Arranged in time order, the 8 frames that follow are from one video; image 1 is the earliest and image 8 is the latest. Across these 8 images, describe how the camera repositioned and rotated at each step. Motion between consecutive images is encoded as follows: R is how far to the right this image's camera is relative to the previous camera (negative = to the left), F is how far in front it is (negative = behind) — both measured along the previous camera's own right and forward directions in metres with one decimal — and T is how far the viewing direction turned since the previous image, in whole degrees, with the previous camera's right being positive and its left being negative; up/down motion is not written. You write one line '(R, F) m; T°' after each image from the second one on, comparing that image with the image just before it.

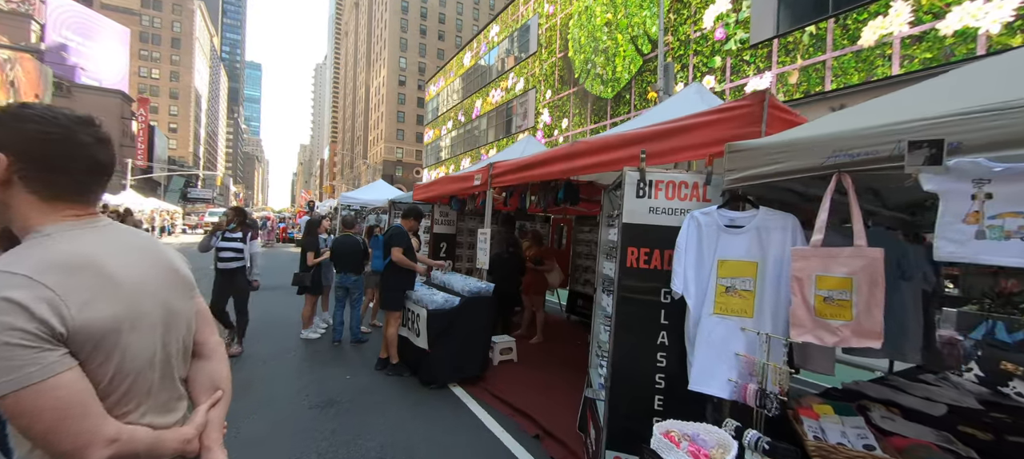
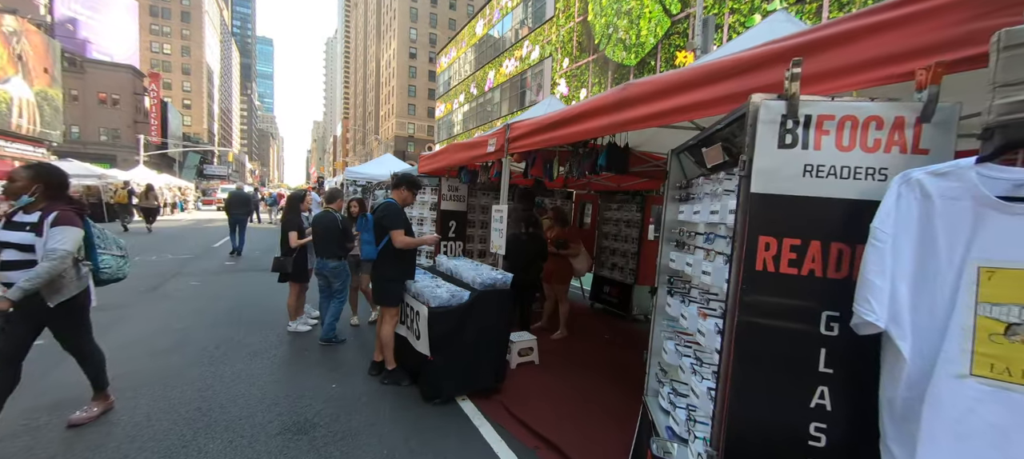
(-0.1, +1.0) m; -2°
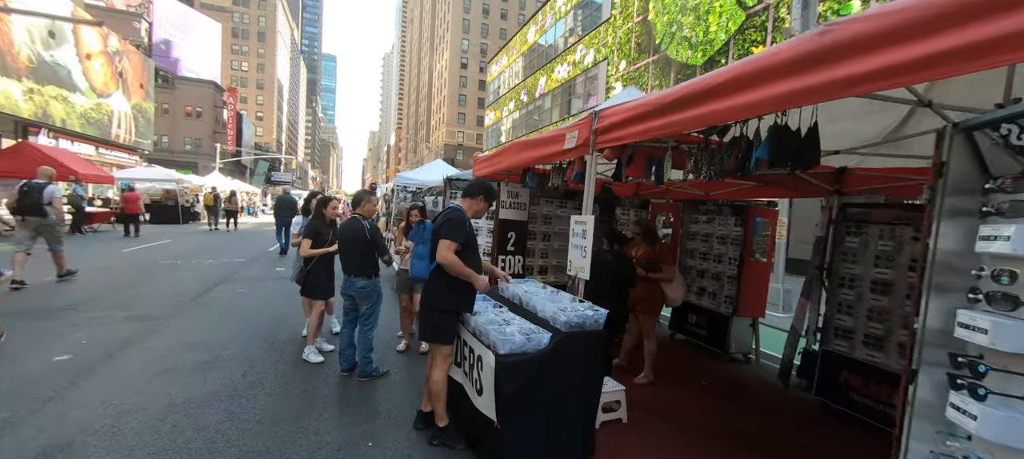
(-0.4, +0.9) m; -7°
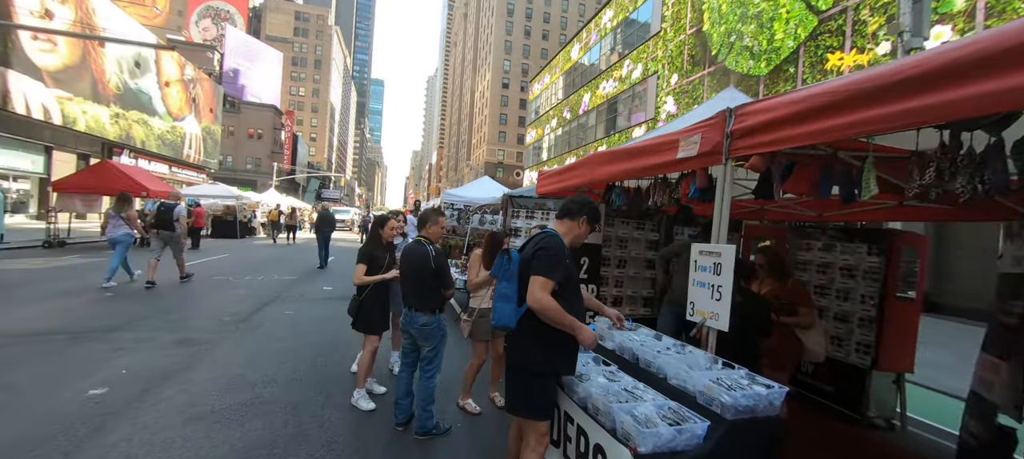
(-0.5, +0.7) m; -5°
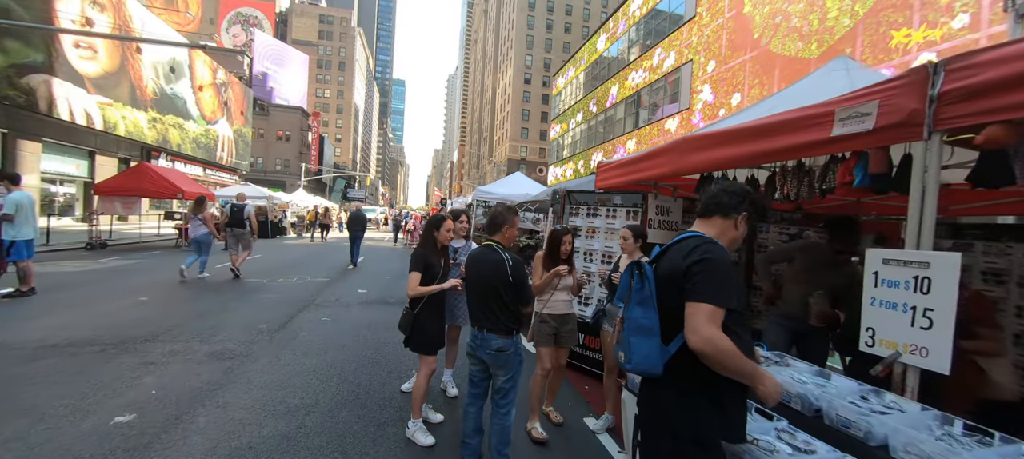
(-0.5, +0.6) m; -3°
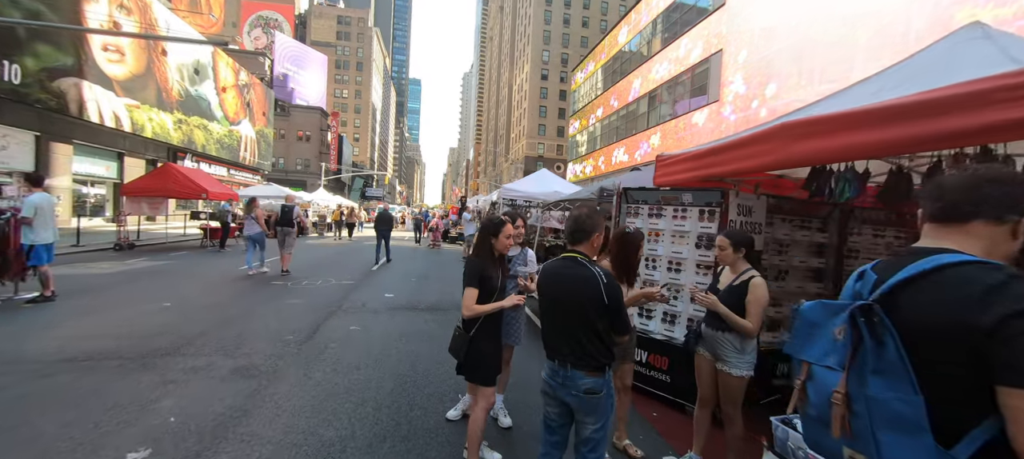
(-0.4, +0.5) m; -2°
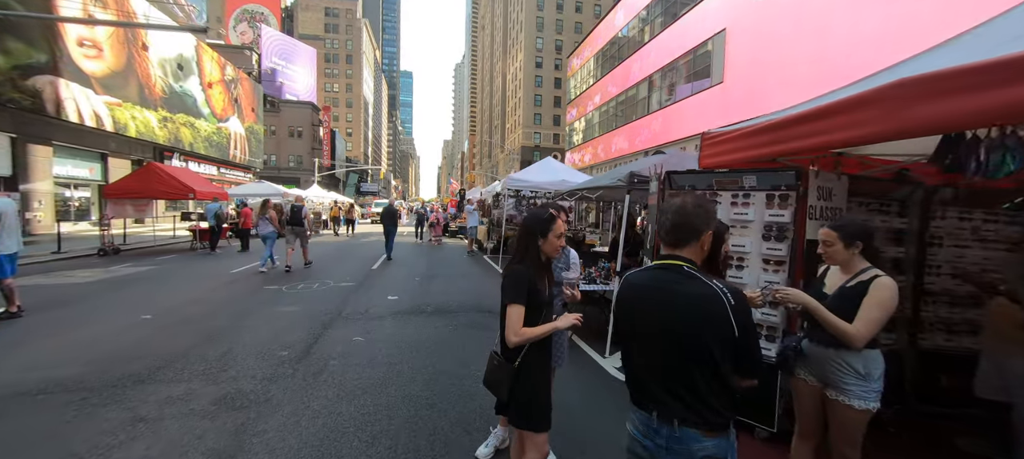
(-0.3, +0.7) m; 0°
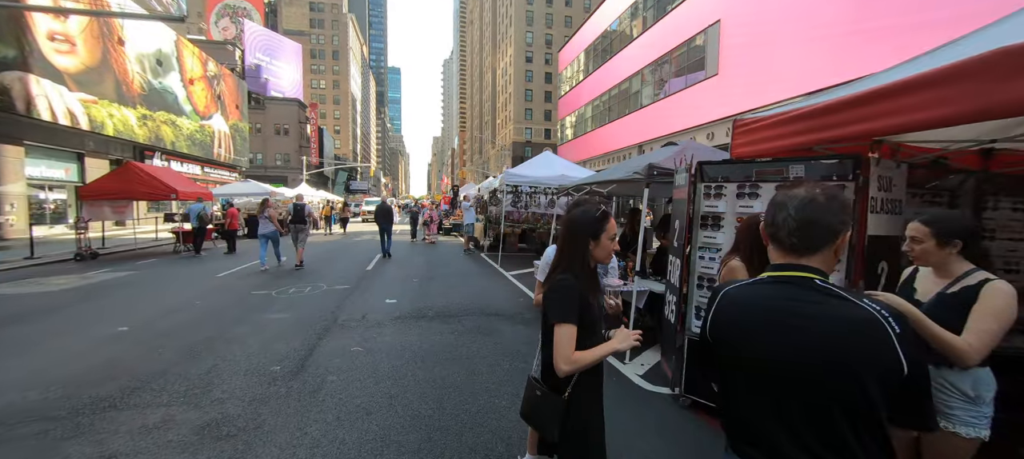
(-0.2, +0.4) m; +1°
